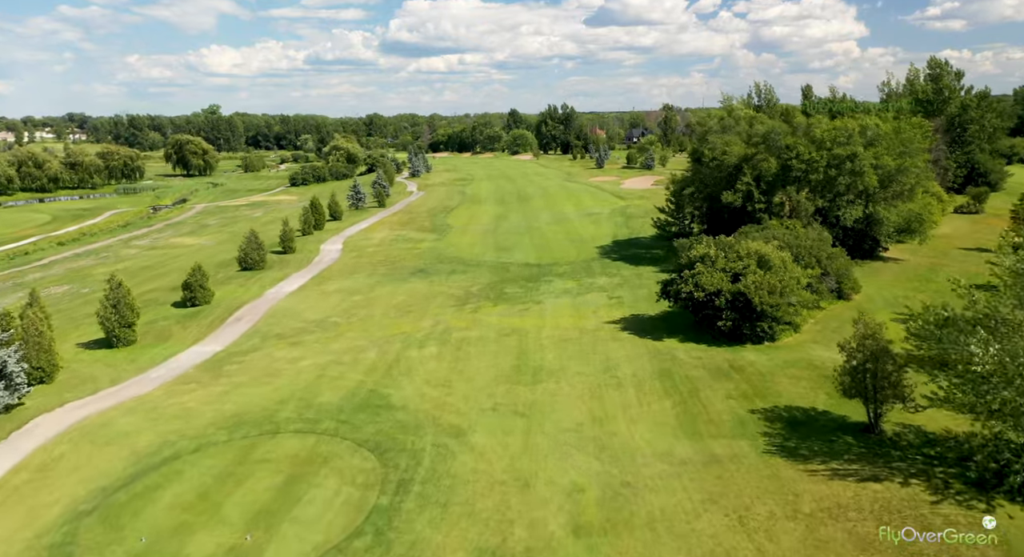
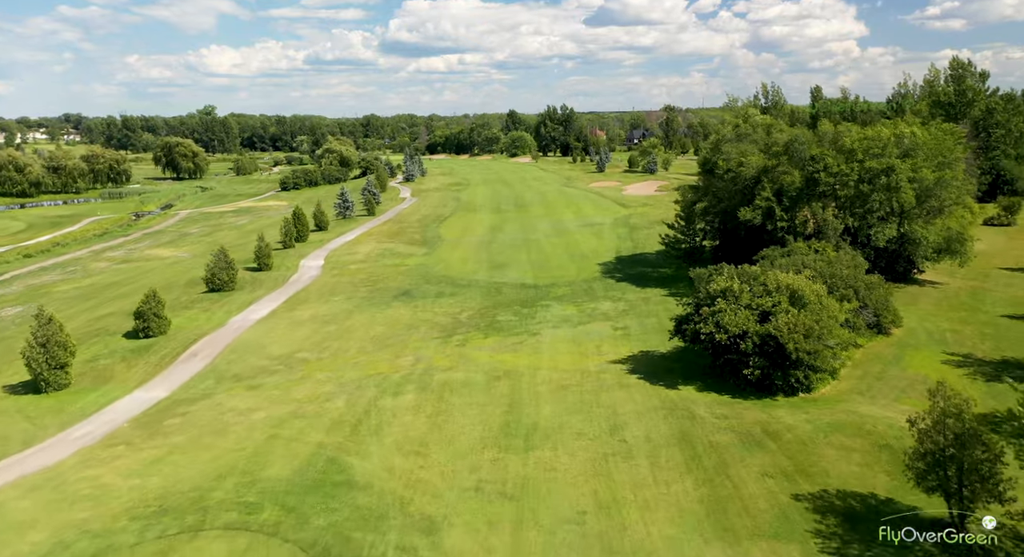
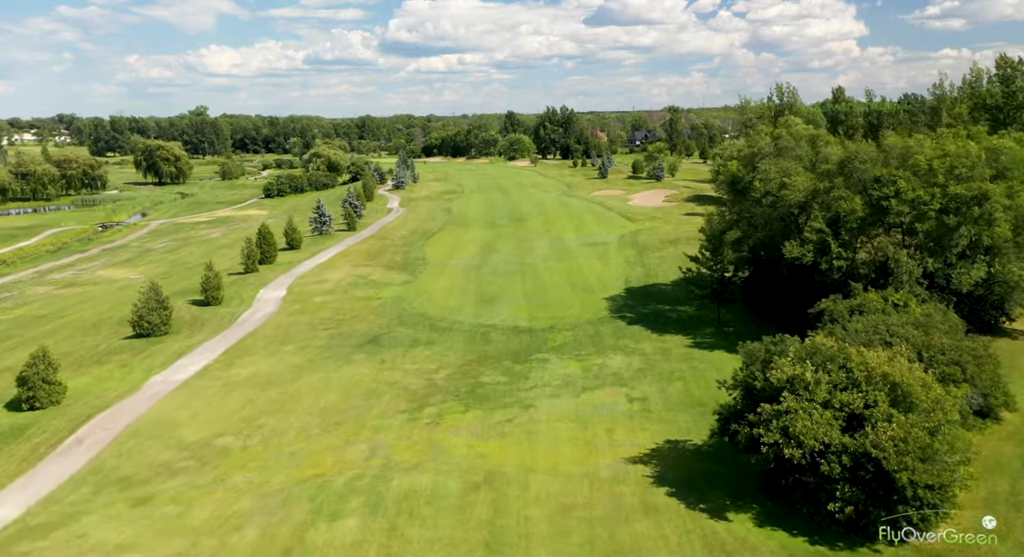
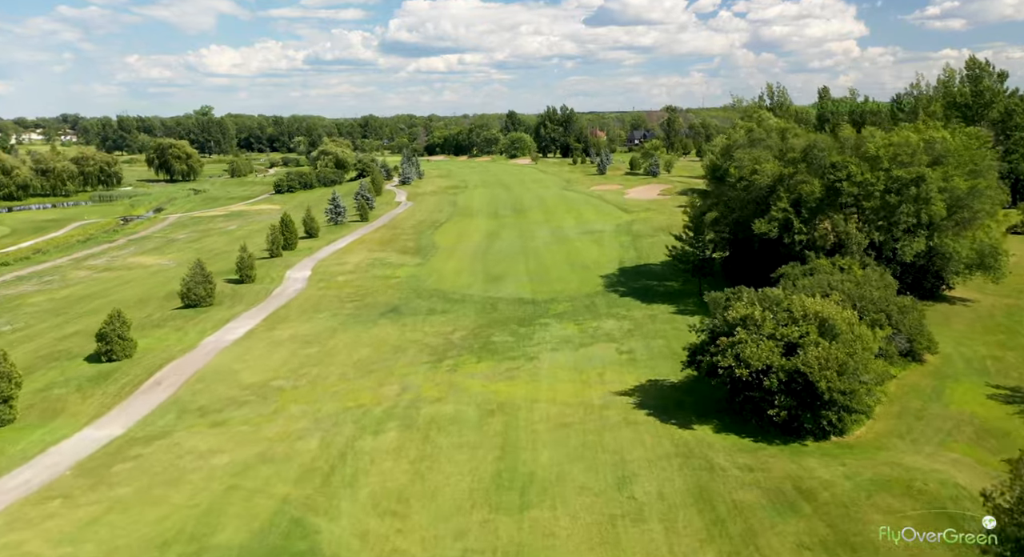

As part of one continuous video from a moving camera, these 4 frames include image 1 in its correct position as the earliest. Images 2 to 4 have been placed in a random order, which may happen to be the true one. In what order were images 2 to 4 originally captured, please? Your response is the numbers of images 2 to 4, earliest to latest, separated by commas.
2, 4, 3
